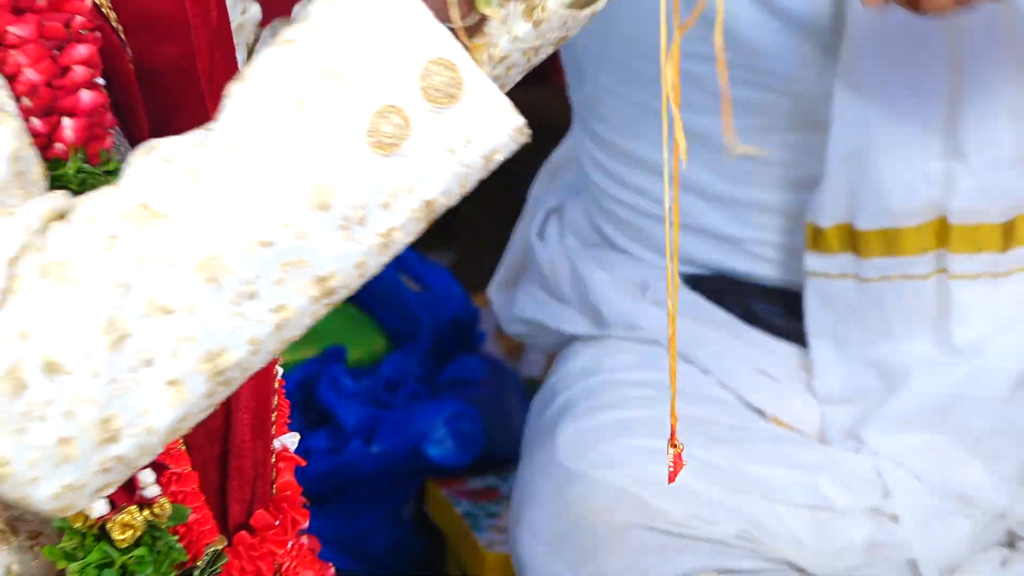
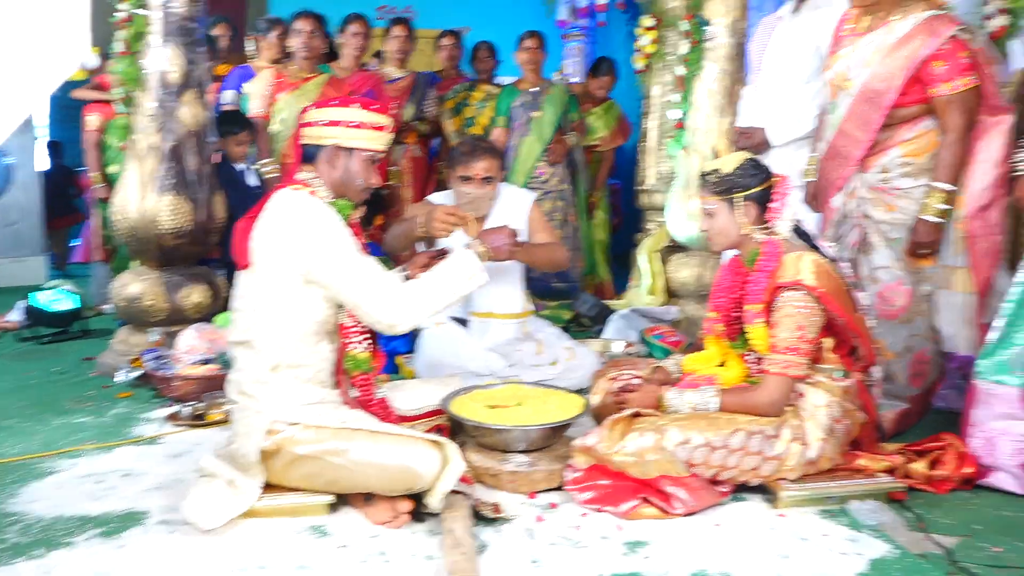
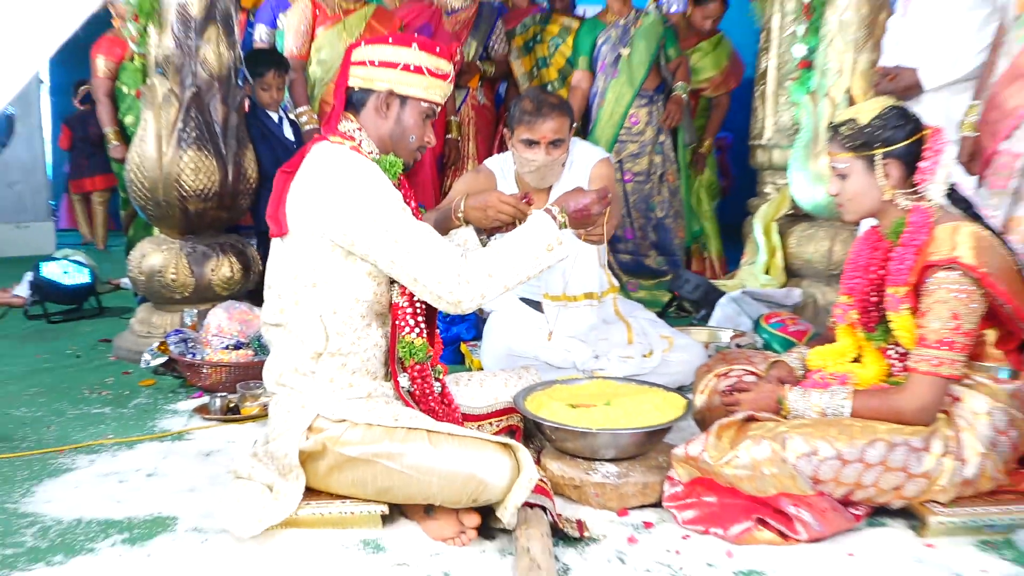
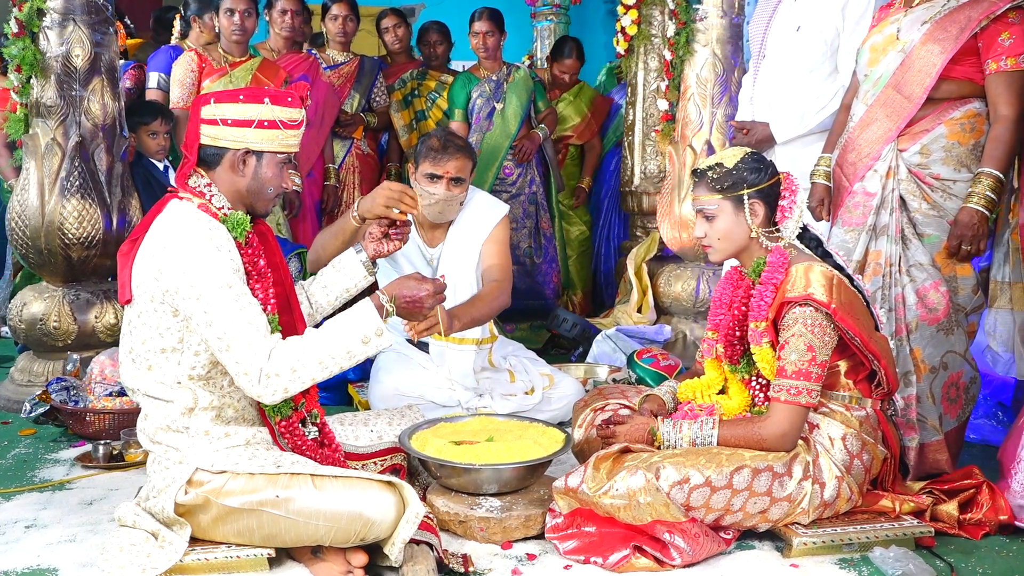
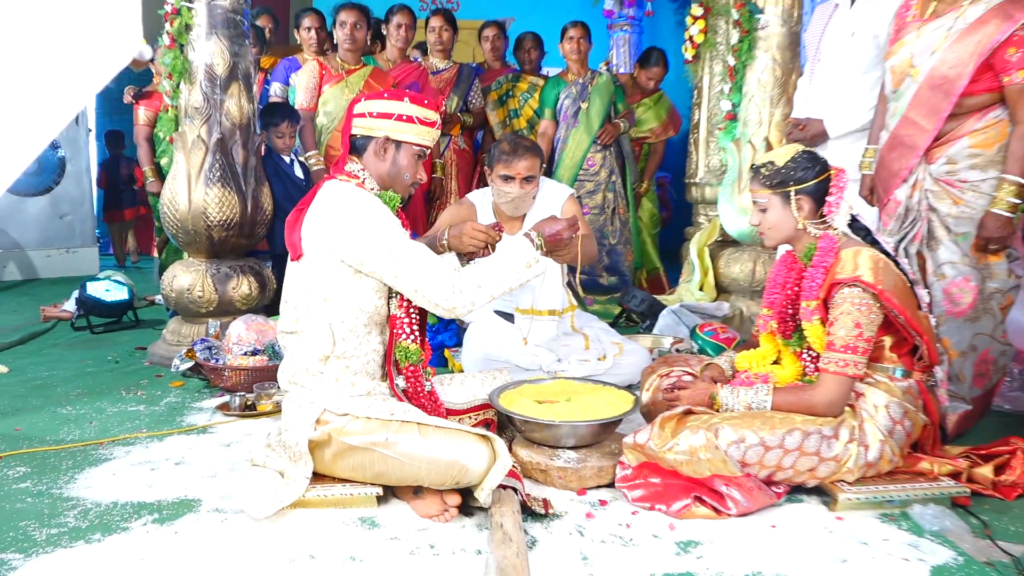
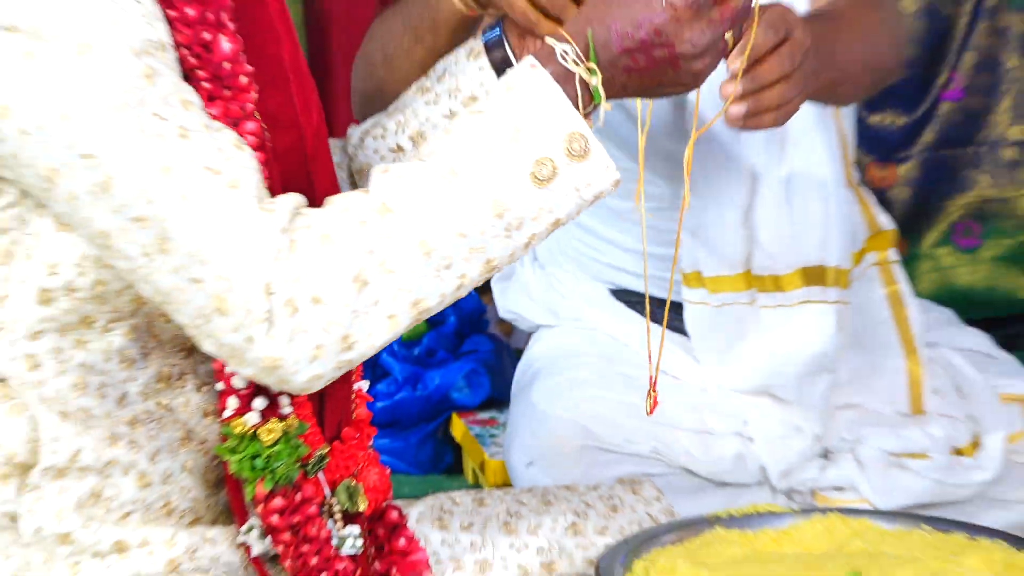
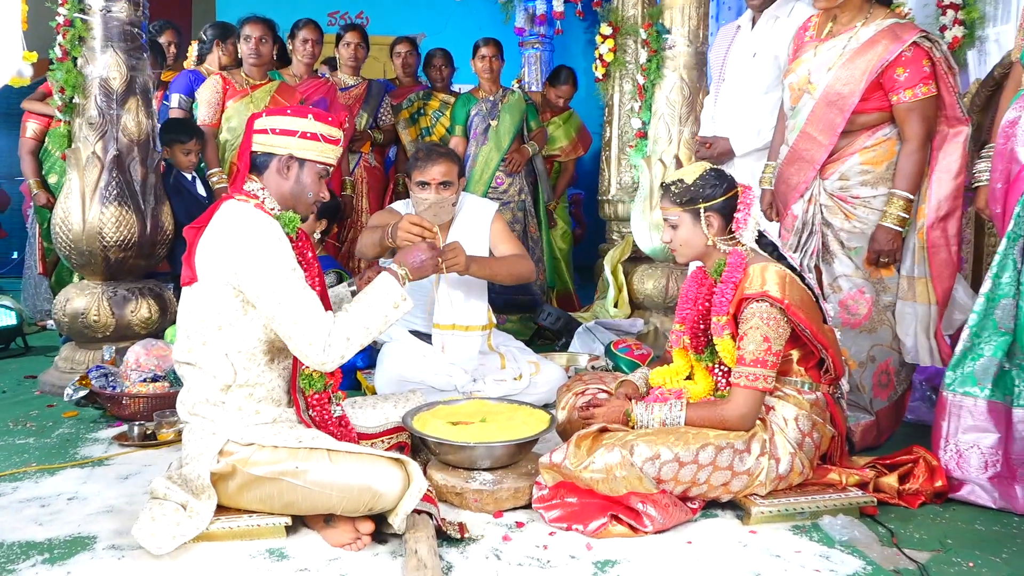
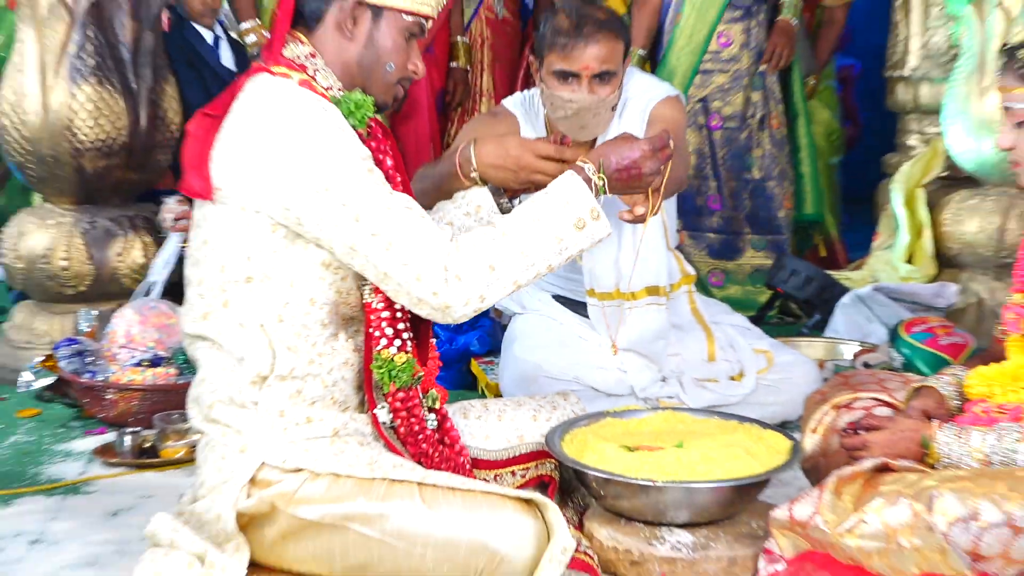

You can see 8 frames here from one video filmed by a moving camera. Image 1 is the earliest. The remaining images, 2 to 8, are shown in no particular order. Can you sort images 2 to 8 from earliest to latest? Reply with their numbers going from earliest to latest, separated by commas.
6, 8, 3, 5, 2, 7, 4
